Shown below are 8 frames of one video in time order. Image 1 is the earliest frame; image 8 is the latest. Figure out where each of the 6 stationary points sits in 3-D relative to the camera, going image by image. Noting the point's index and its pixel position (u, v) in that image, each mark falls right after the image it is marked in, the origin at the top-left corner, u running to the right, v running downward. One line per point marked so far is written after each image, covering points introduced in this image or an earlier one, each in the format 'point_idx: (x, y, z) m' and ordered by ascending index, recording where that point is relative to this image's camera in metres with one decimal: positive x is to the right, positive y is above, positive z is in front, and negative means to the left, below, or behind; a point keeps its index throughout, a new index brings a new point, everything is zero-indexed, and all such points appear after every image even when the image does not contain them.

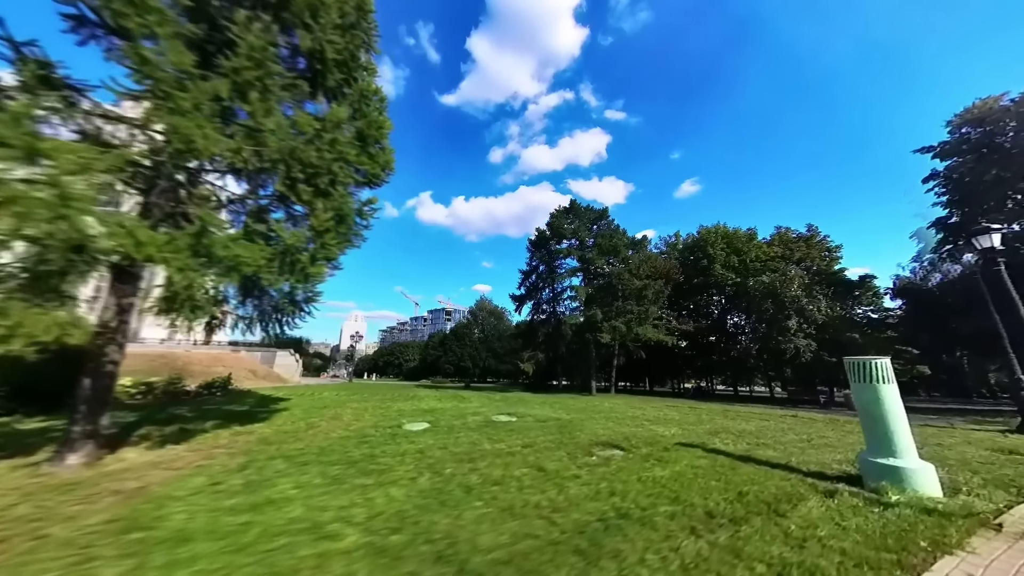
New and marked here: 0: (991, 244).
0: (+13.4, +1.3, +12.7) m
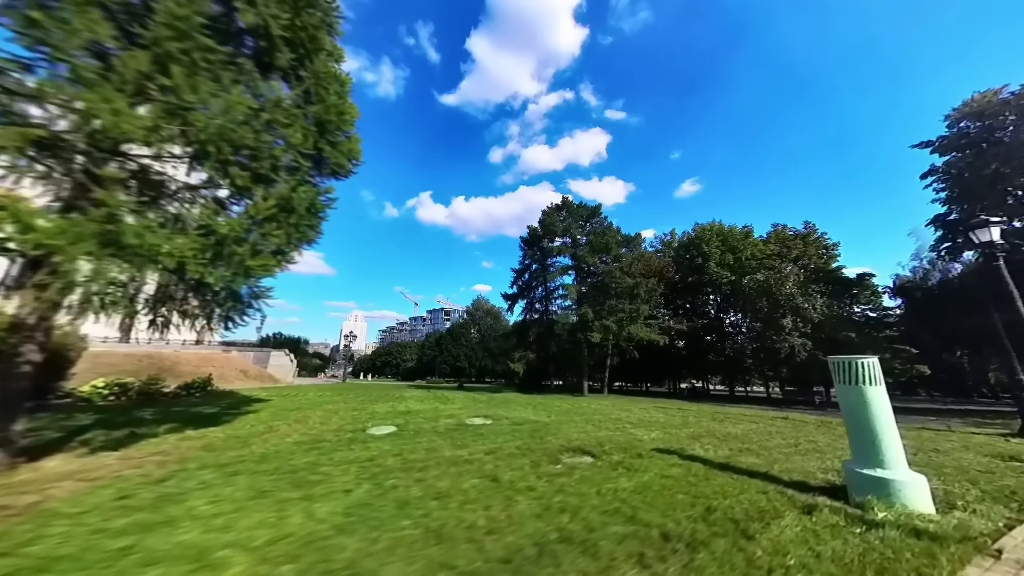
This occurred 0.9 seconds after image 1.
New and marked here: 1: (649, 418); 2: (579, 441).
0: (+12.8, +1.4, +12.1) m
1: (+4.3, -4.1, +14.2) m
2: (+1.4, -3.1, +9.0) m
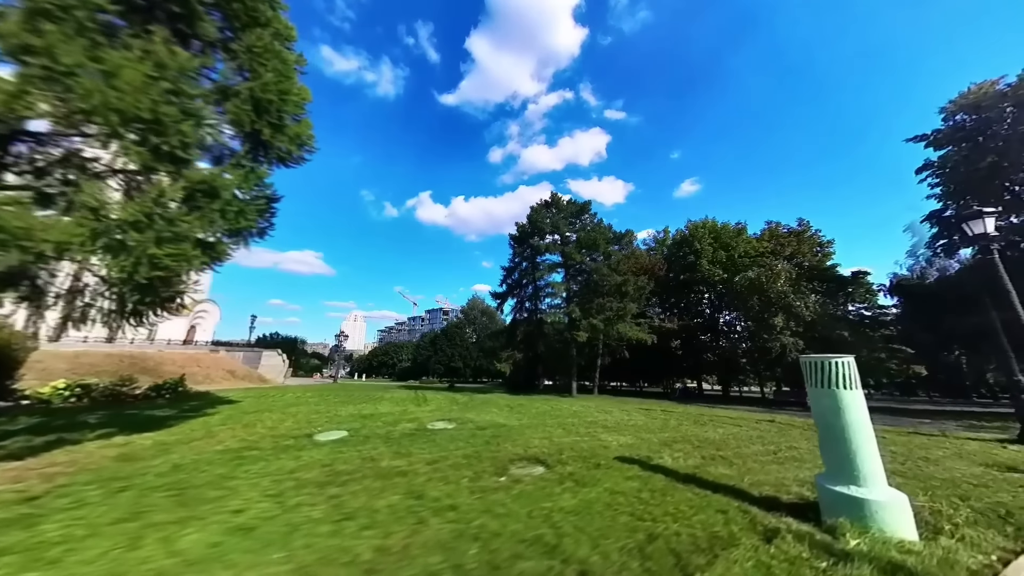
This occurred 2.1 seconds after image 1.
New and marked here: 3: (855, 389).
0: (+11.9, +1.5, +11.4) m
1: (+3.5, -4.0, +13.5) m
2: (+0.5, -3.0, +8.3) m
3: (+3.7, -1.1, +4.9) m
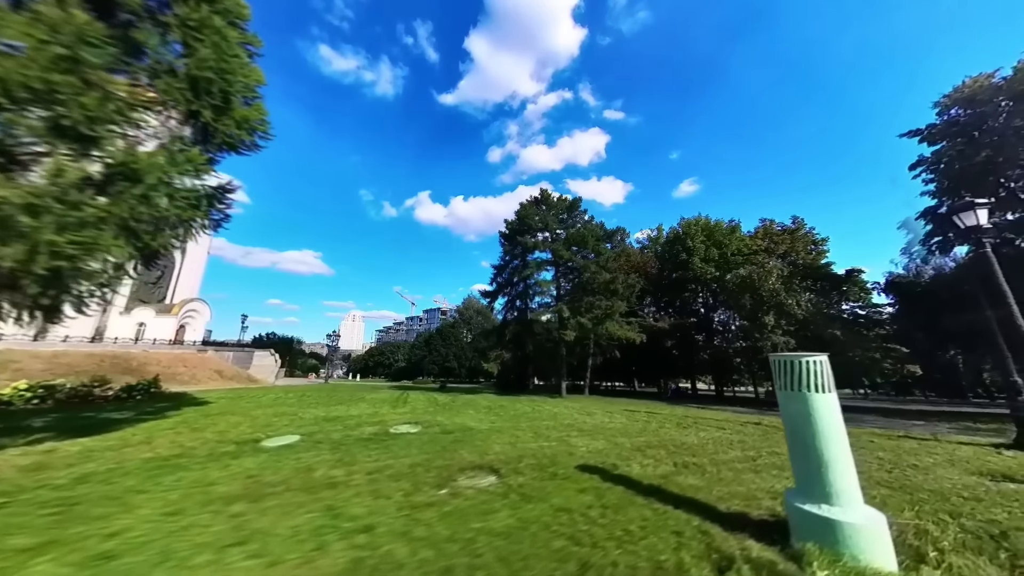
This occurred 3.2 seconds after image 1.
0: (+11.2, +1.6, +10.8) m
1: (+2.7, -3.9, +12.9) m
2: (-0.3, -2.8, +7.7) m
3: (+3.0, -1.0, +4.3) m
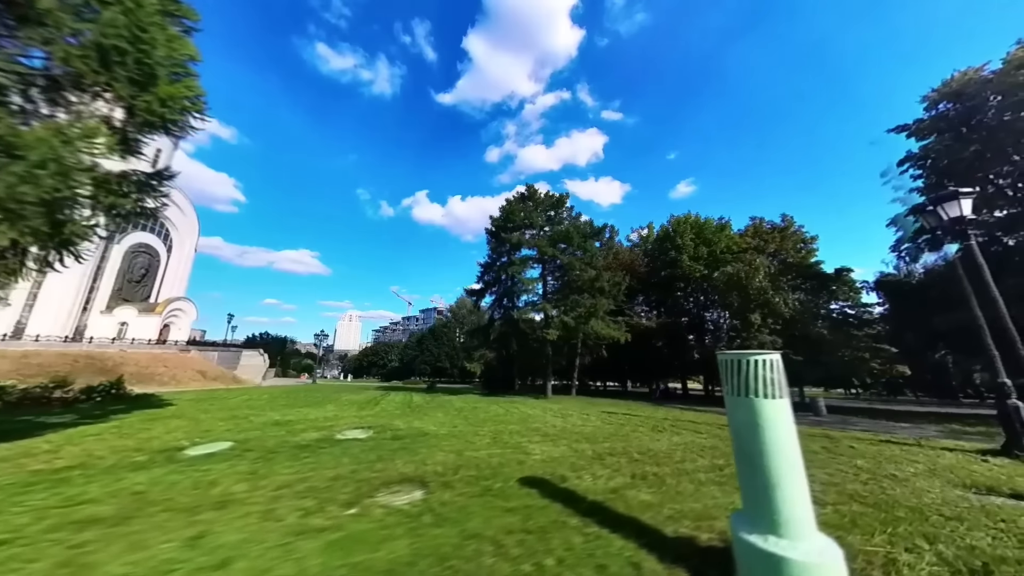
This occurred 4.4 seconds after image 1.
0: (+10.2, +1.7, +10.2) m
1: (+1.7, -3.8, +12.2) m
2: (-1.2, -2.7, +6.9) m
3: (+2.1, -0.9, +3.6) m
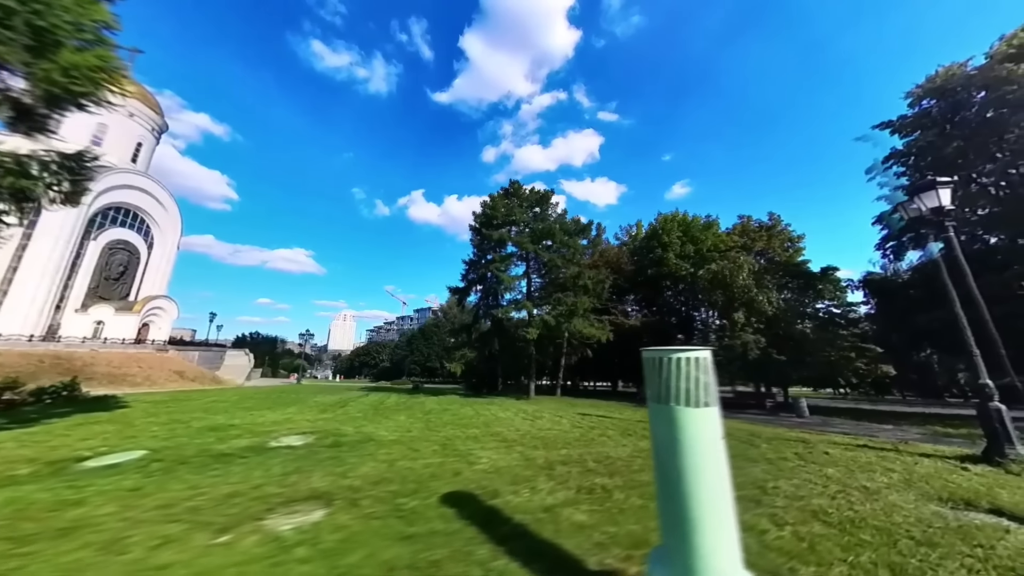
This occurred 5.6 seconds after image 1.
0: (+9.2, +1.8, +9.6) m
1: (+0.7, -3.7, +11.5) m
2: (-2.1, -2.6, +6.2) m
3: (+1.3, -0.8, +2.9) m
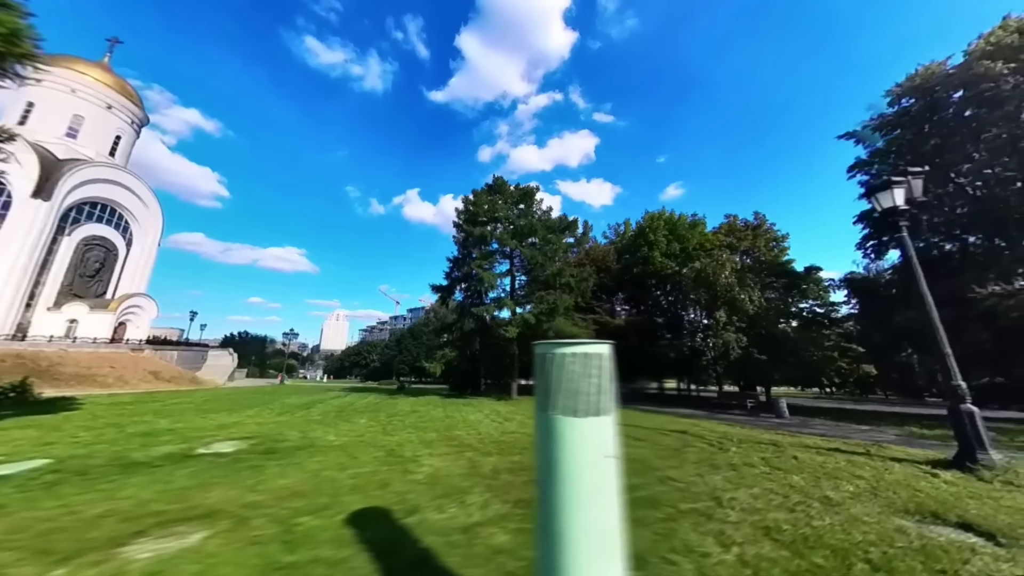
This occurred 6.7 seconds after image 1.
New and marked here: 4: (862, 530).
0: (+8.3, +1.9, +9.1) m
1: (-0.3, -3.6, +10.9) m
2: (-3.0, -2.5, +5.5) m
3: (+0.4, -0.7, +2.3) m
4: (+3.7, -2.5, +4.7) m
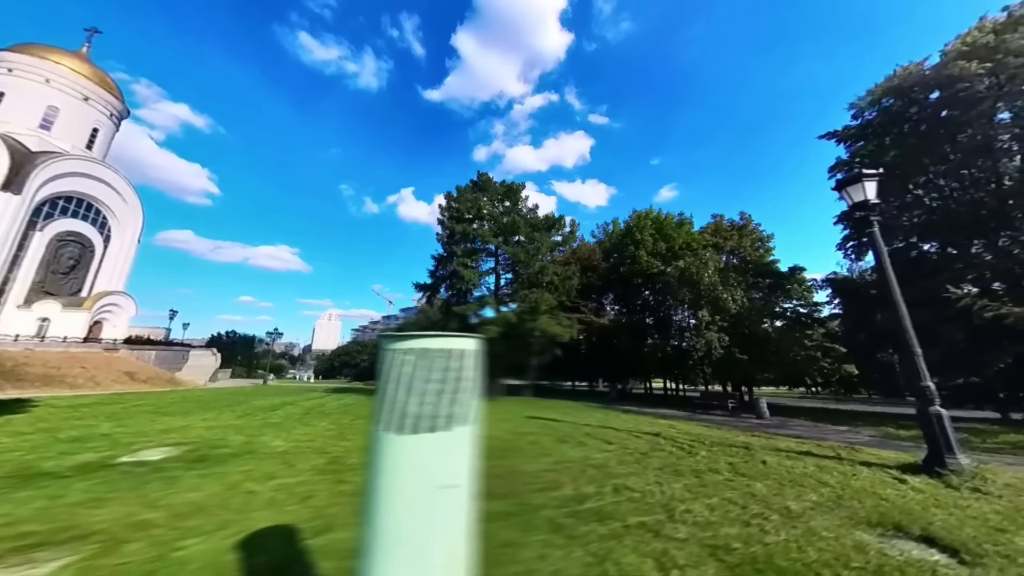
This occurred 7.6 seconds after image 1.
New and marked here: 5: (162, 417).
0: (+7.5, +1.9, +8.8) m
1: (-1.2, -3.5, +10.3) m
2: (-3.8, -2.4, +5.0) m
3: (-0.3, -0.6, +1.8) m
4: (+2.9, -2.5, +4.3) m
5: (-10.7, -3.9, +13.4) m
